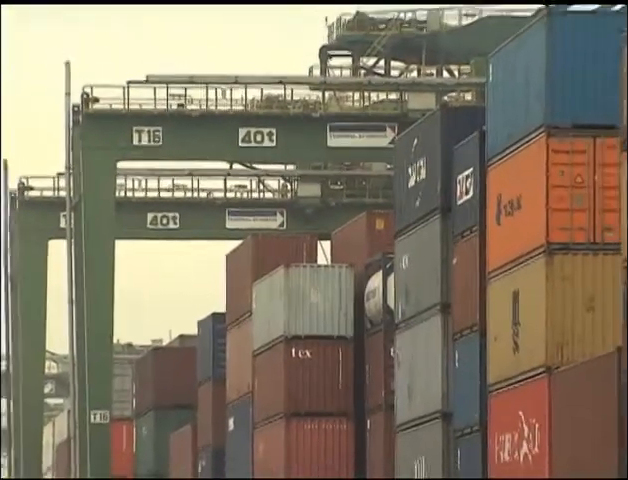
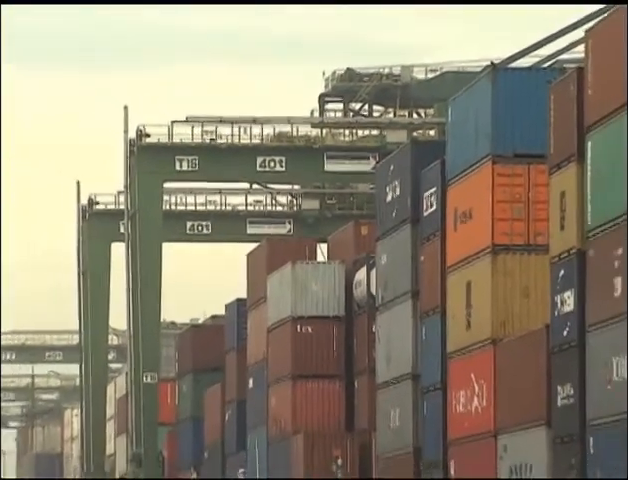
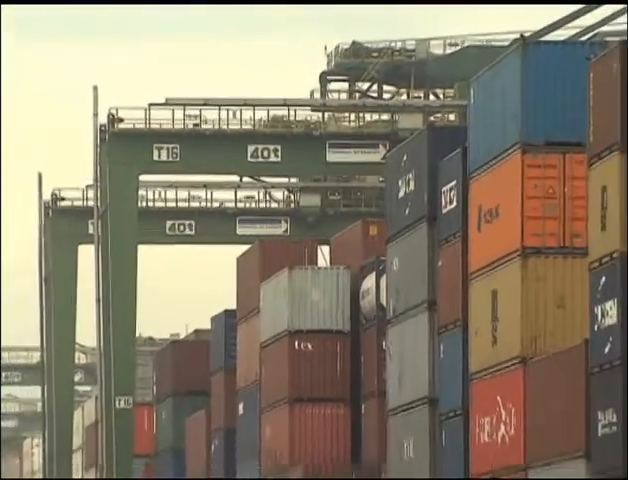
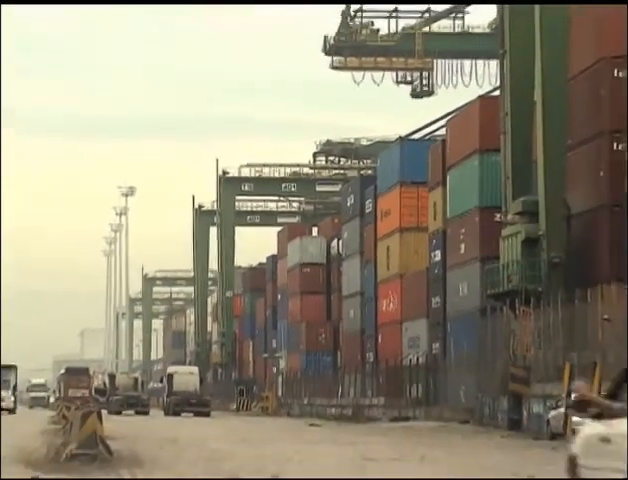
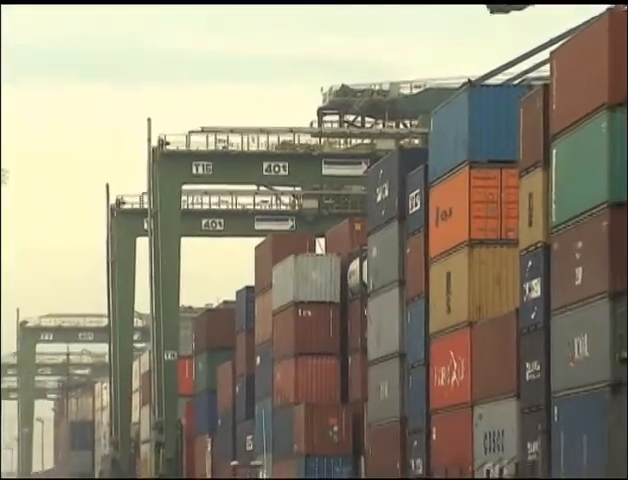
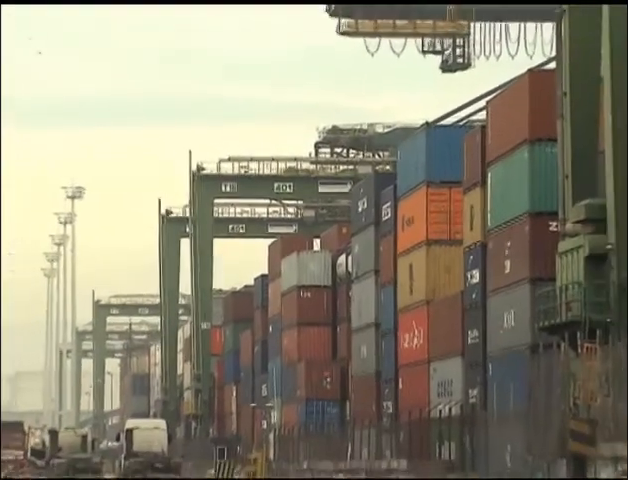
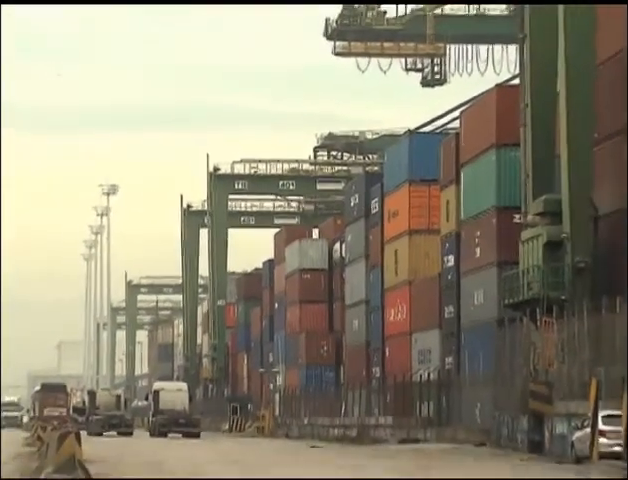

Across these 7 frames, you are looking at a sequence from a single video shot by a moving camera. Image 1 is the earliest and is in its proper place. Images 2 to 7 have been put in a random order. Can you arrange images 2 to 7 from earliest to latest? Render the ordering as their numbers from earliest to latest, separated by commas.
3, 2, 5, 6, 7, 4
